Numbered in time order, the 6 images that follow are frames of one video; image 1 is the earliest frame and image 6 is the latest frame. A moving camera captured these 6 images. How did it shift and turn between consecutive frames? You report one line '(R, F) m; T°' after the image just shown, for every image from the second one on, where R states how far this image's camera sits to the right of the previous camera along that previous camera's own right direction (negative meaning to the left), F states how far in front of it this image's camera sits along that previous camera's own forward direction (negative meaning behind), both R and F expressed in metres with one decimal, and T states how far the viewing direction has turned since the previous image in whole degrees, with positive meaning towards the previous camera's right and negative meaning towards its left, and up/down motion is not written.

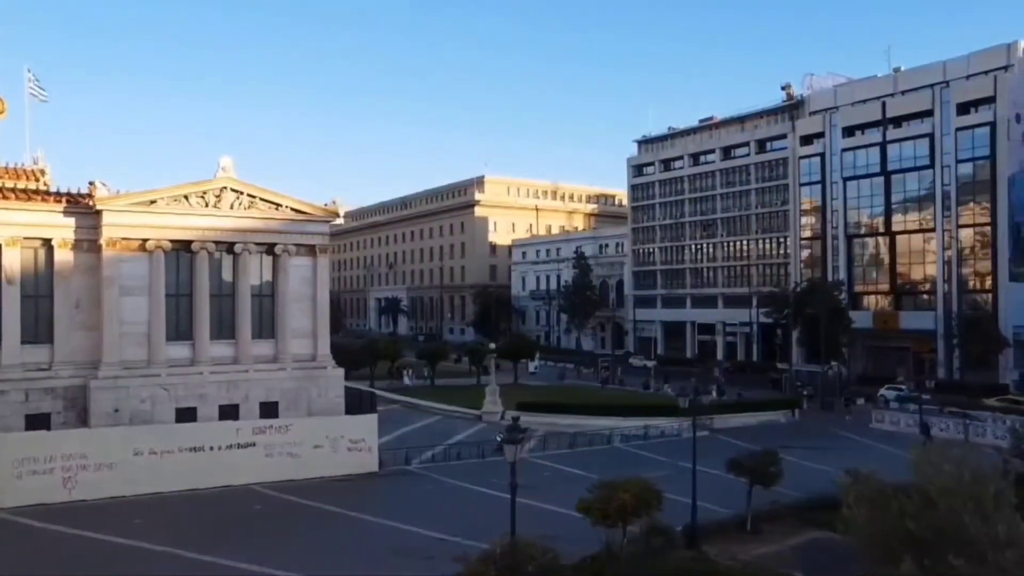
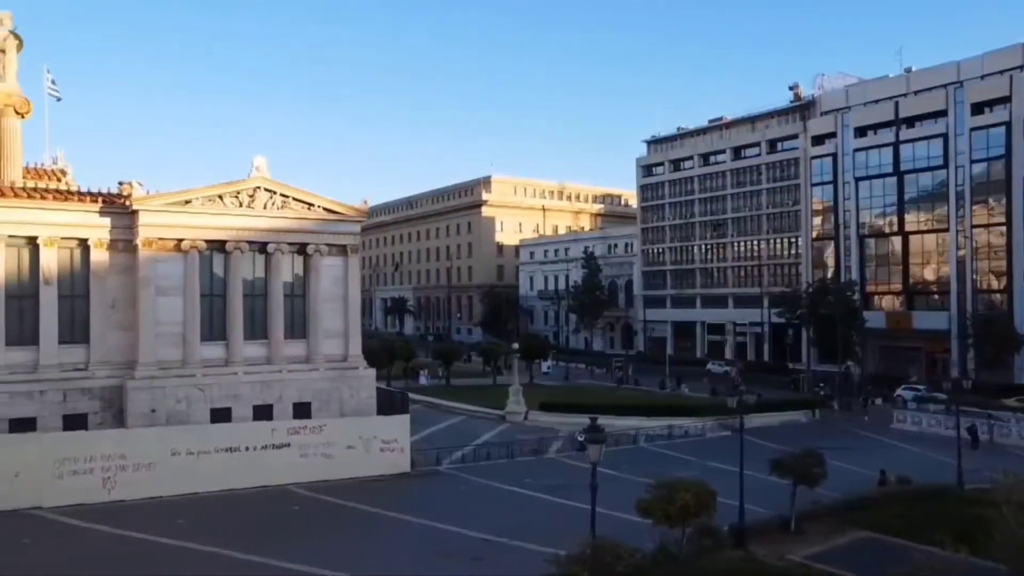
(-1.2, 0.0) m; 0°
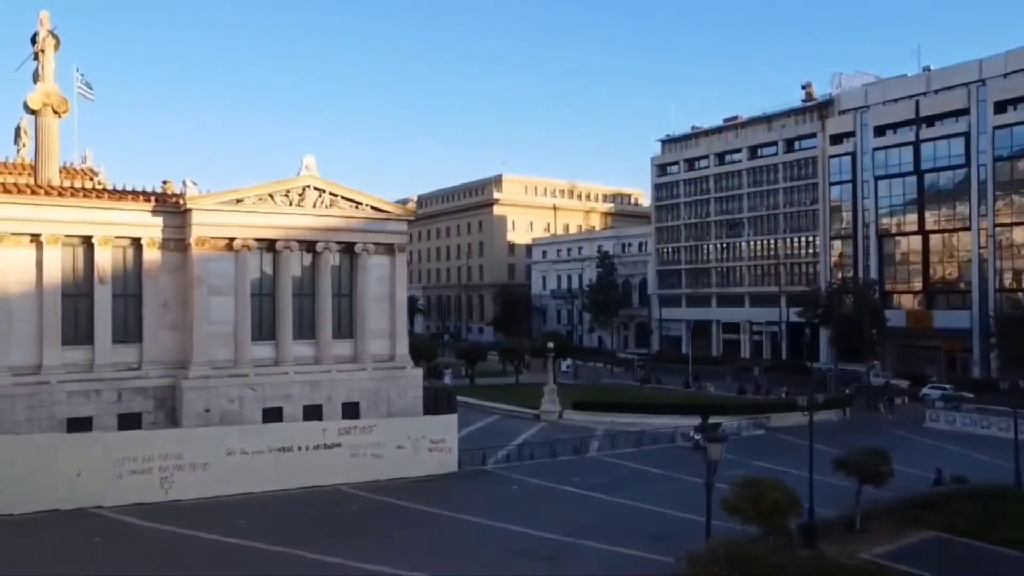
(-1.8, +0.1) m; 0°
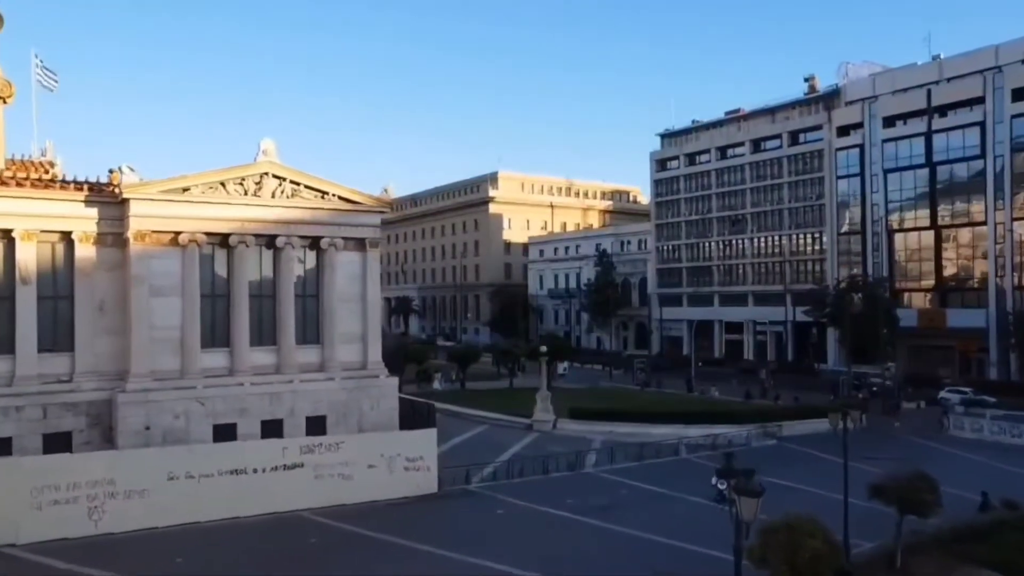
(+0.5, +3.7) m; 0°
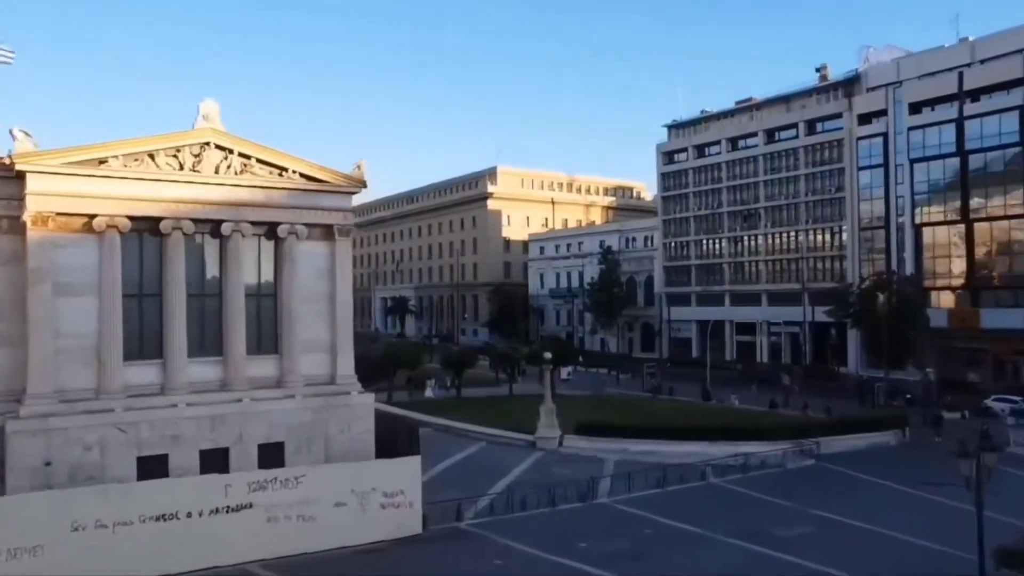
(0.0, +5.7) m; 0°
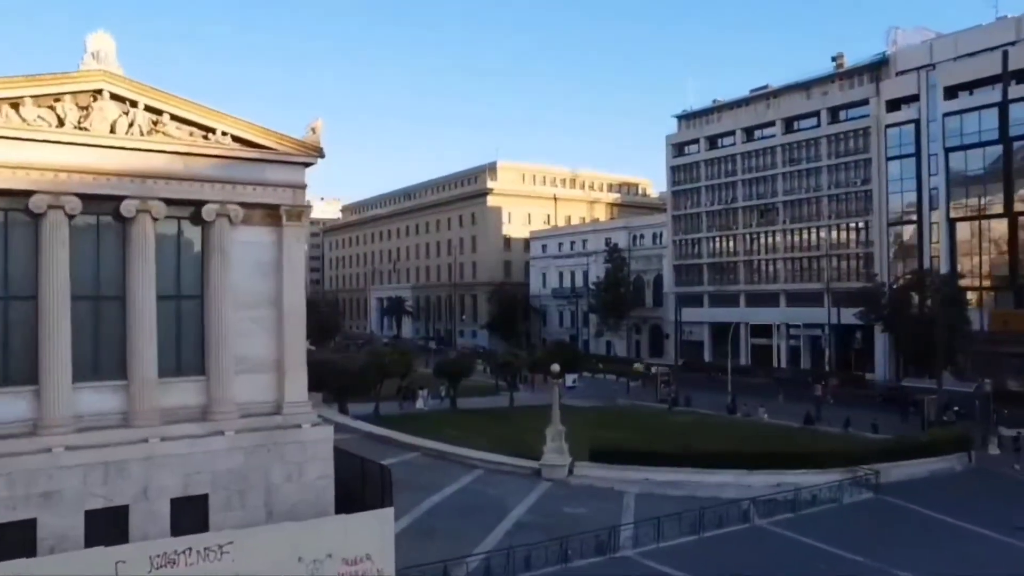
(0.0, +6.3) m; 0°
